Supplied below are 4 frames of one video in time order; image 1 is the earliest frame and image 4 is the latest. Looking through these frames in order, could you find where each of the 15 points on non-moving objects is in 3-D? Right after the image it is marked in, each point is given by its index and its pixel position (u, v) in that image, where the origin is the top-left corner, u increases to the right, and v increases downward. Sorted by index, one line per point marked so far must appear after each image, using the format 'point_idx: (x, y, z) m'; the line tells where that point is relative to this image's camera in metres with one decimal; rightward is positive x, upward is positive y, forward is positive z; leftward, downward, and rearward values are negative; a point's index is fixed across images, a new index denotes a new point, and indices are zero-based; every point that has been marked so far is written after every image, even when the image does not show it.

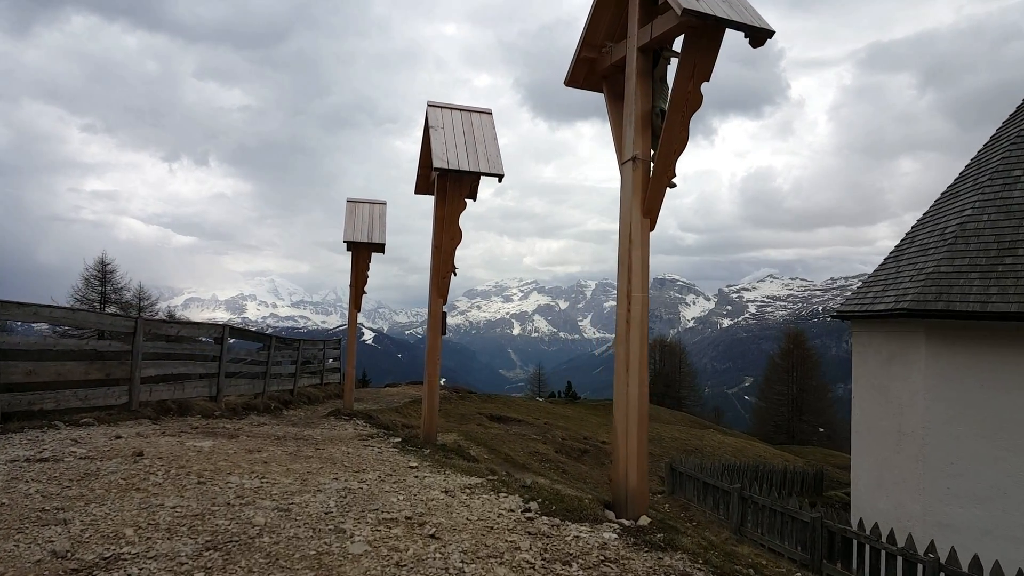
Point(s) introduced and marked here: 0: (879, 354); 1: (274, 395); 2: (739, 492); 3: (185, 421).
0: (+7.2, -1.4, +11.0) m
1: (-4.4, -2.0, +10.3) m
2: (+4.0, -3.6, +9.9) m
3: (-4.2, -1.7, +7.2) m
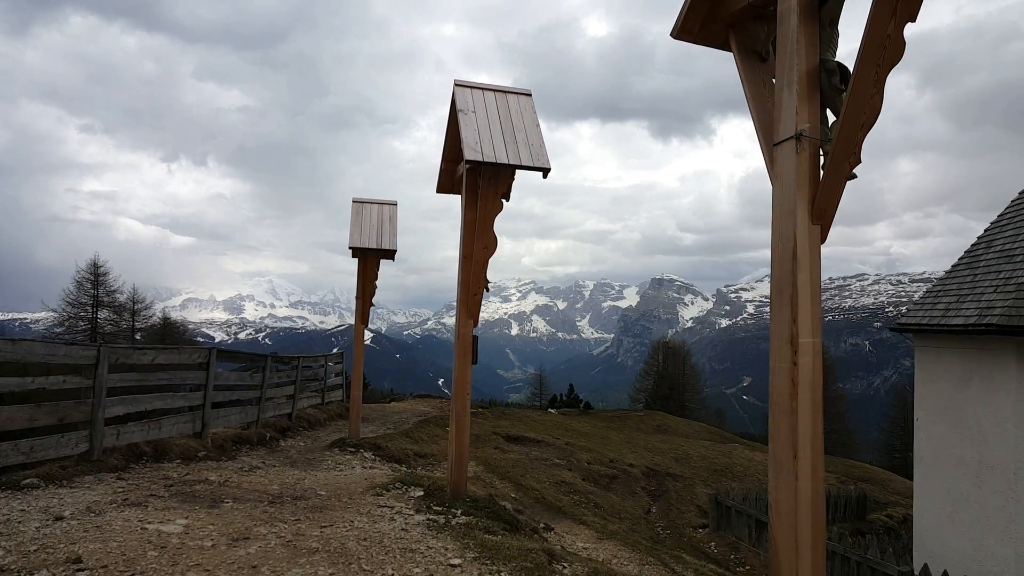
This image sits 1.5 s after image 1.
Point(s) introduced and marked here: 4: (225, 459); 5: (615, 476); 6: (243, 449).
0: (+7.7, -1.6, +9.8) m
1: (-3.9, -2.2, +9.1) m
2: (+4.5, -3.8, +8.7) m
3: (-3.7, -1.9, +6.0) m
4: (-3.6, -2.1, +6.9) m
5: (+2.2, -4.1, +12.1) m
6: (-3.7, -2.2, +7.6) m
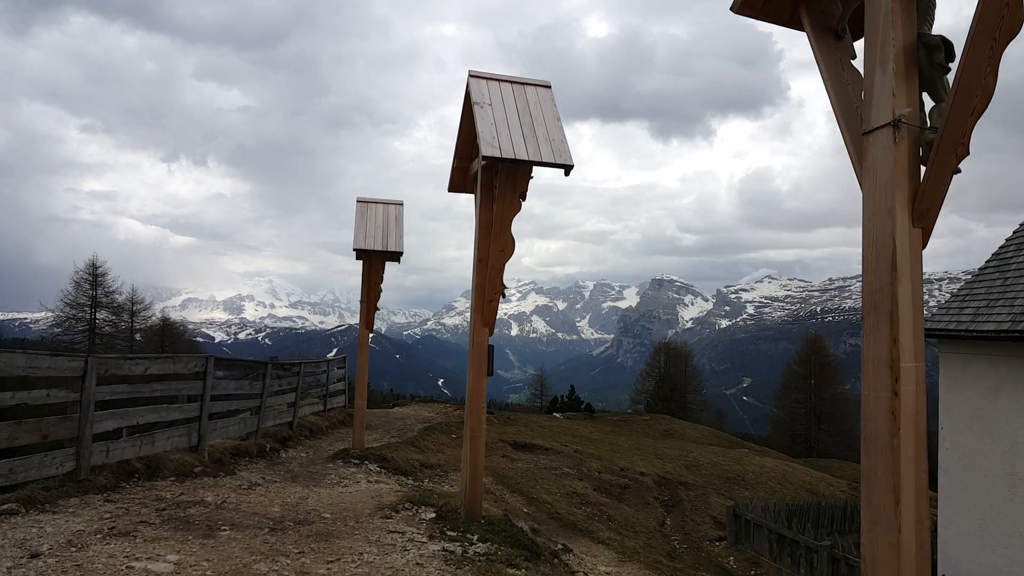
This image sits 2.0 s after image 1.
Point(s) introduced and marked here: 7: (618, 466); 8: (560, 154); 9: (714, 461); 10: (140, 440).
0: (+7.8, -1.6, +9.4) m
1: (-3.8, -2.2, +8.7) m
2: (+4.7, -3.9, +8.3) m
3: (-3.6, -2.0, +5.6) m
4: (-3.4, -2.2, +6.6) m
5: (+2.4, -4.2, +11.7) m
6: (-3.5, -2.3, +7.2) m
7: (+2.5, -4.1, +13.0) m
8: (+0.4, +1.2, +5.1) m
9: (+5.9, -5.1, +16.4) m
10: (-4.0, -1.6, +6.0) m
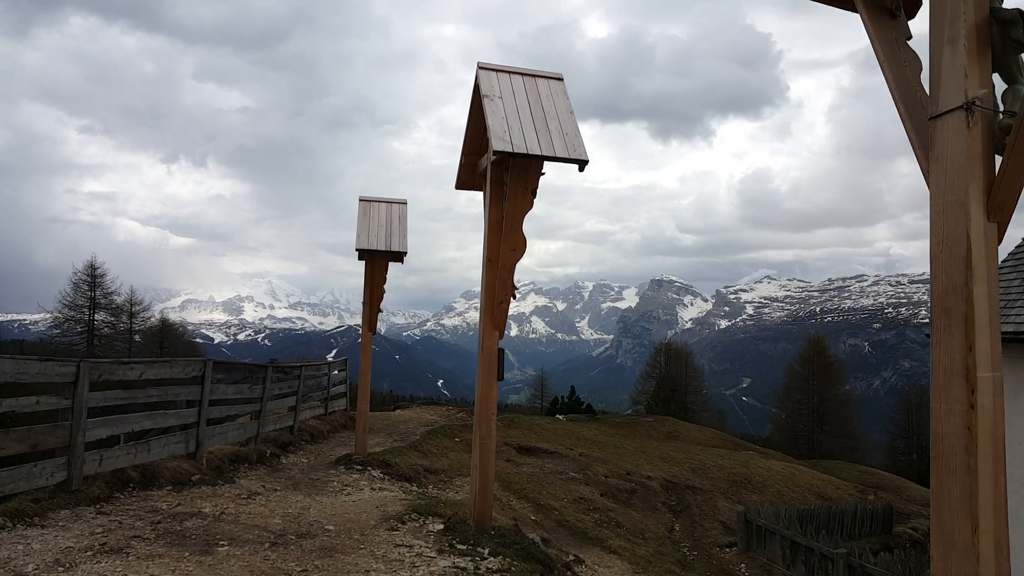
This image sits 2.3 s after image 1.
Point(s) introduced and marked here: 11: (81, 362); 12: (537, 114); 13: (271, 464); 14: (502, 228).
0: (+7.9, -1.6, +9.1) m
1: (-3.7, -2.3, +8.4) m
2: (+4.8, -3.9, +8.0) m
3: (-3.5, -2.0, +5.4) m
4: (-3.3, -2.2, +6.3) m
5: (+2.5, -4.2, +11.5) m
6: (-3.4, -2.3, +7.0) m
7: (+2.6, -4.2, +12.8) m
8: (+0.5, +1.2, +4.9) m
9: (+6.0, -5.1, +16.1) m
10: (-3.9, -1.6, +5.8) m
11: (-4.0, -0.7, +5.2) m
12: (+0.2, +1.6, +5.1) m
13: (-3.3, -2.4, +7.7) m
14: (-0.1, +0.6, +5.1) m
